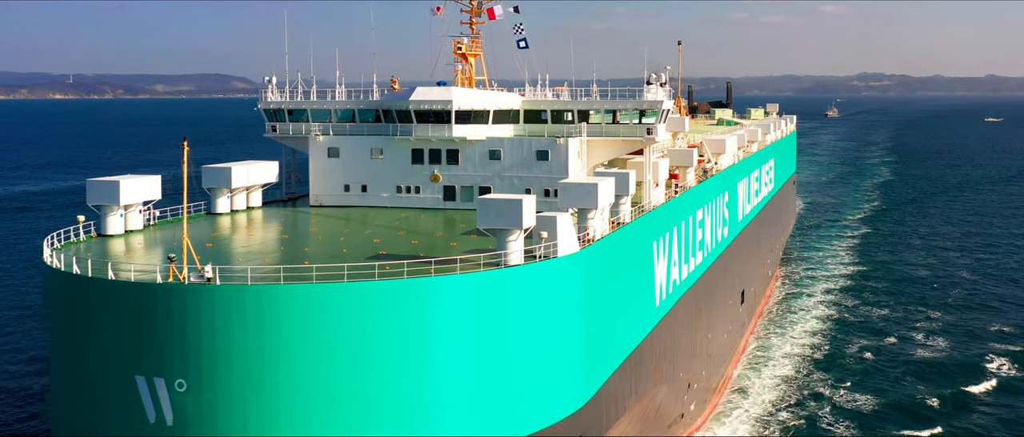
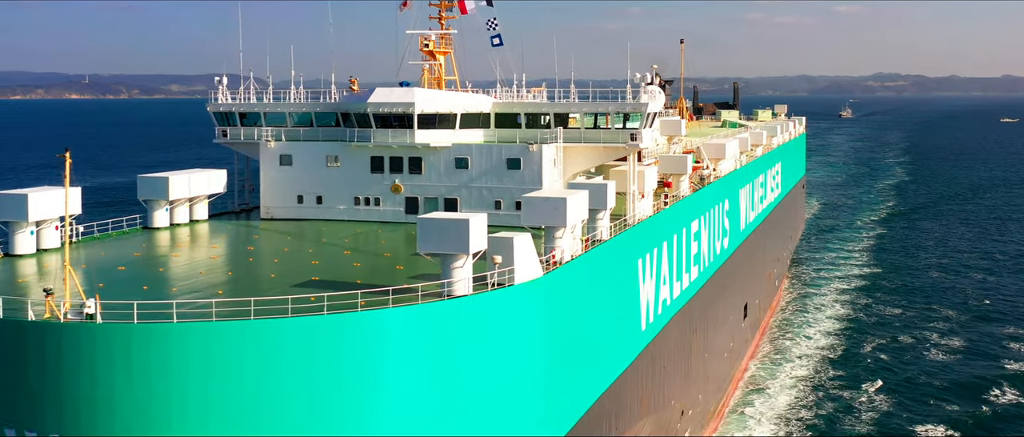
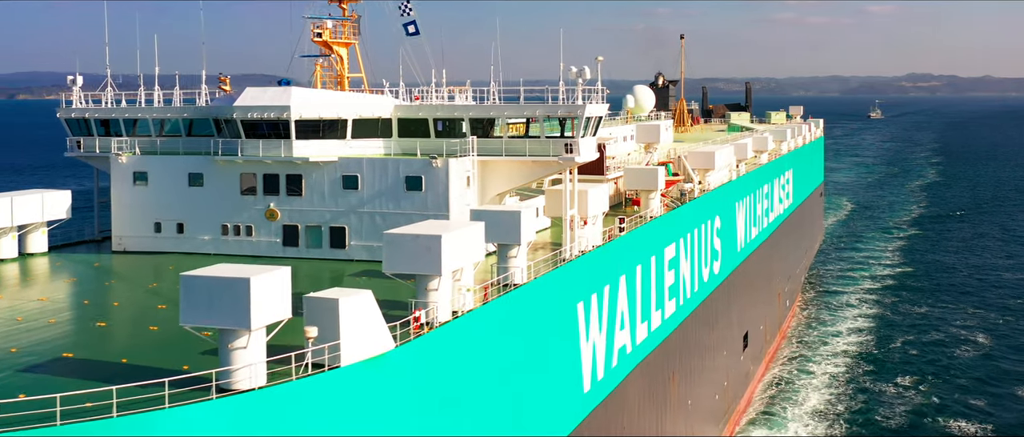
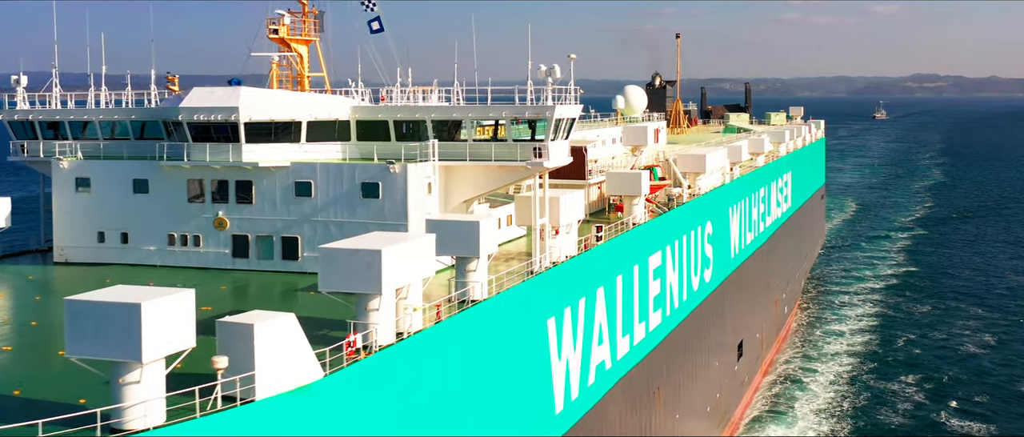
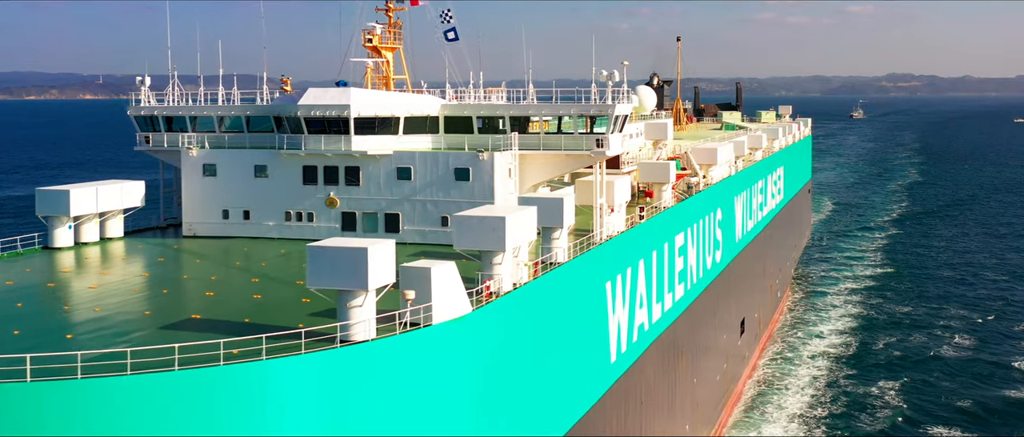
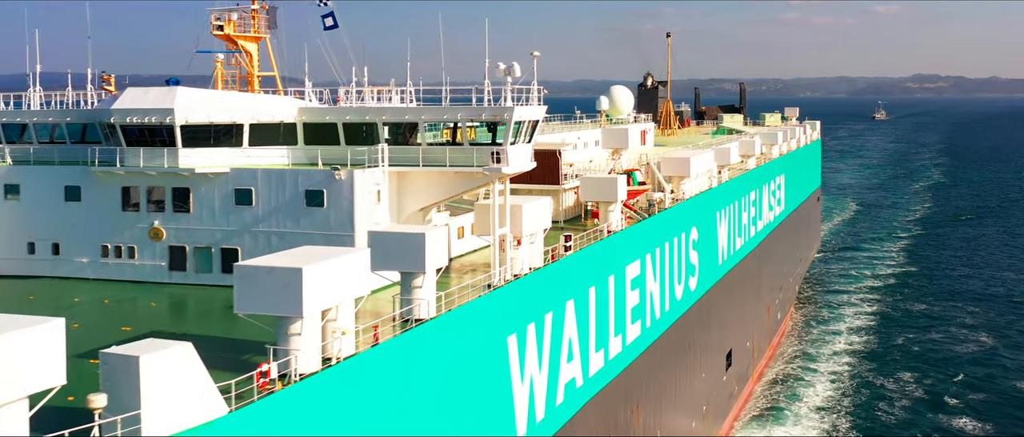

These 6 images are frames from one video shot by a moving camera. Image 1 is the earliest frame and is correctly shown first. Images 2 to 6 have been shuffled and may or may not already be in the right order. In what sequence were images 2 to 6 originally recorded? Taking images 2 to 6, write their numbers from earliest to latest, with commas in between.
2, 5, 3, 4, 6
